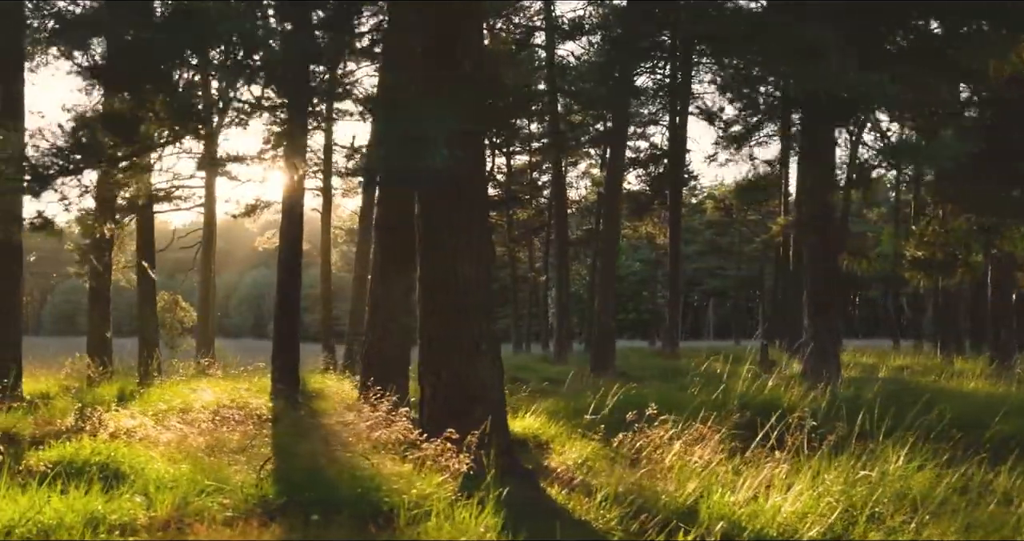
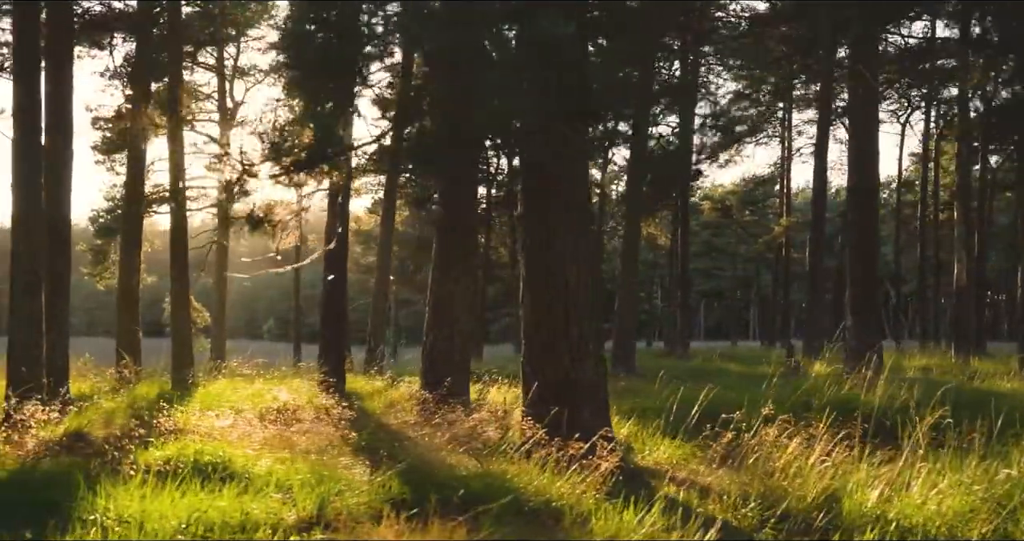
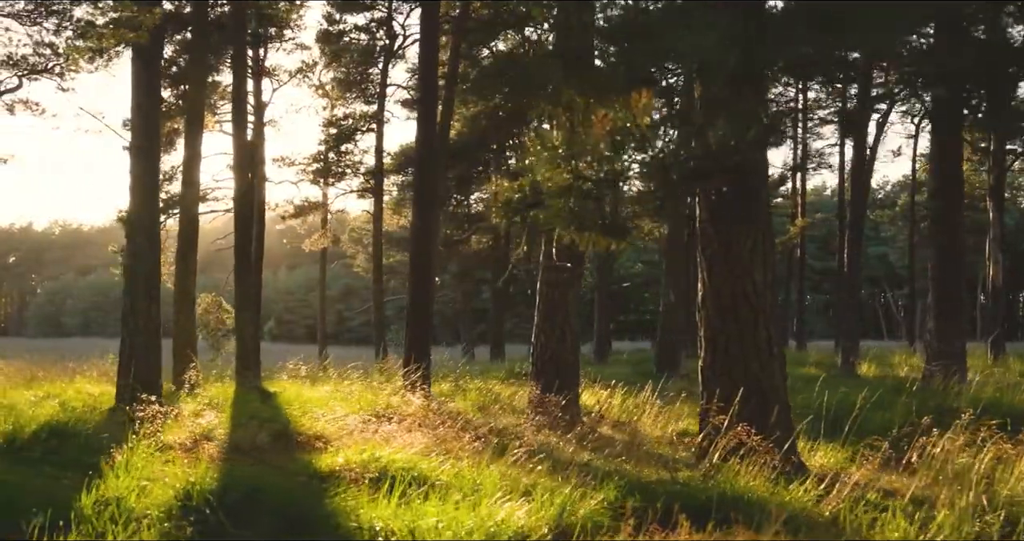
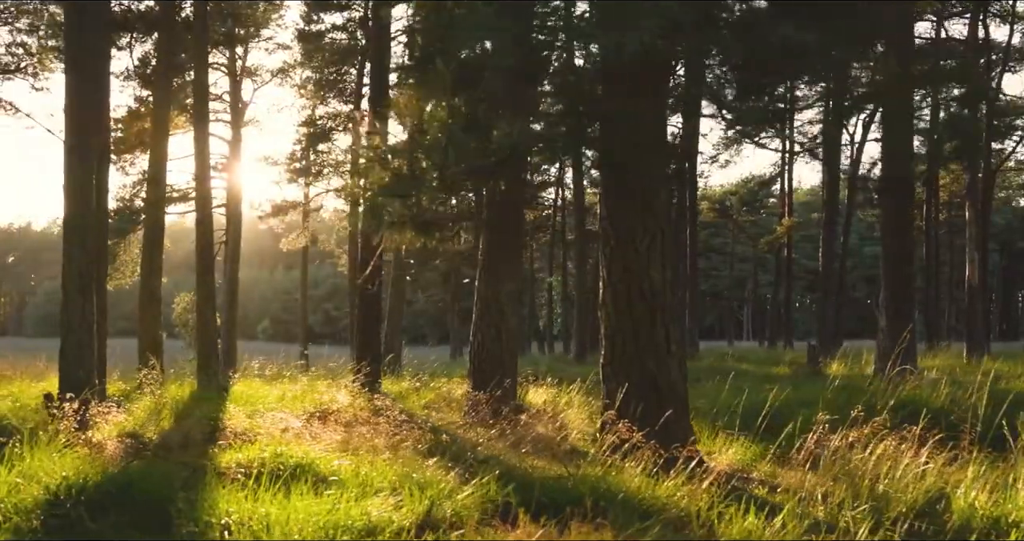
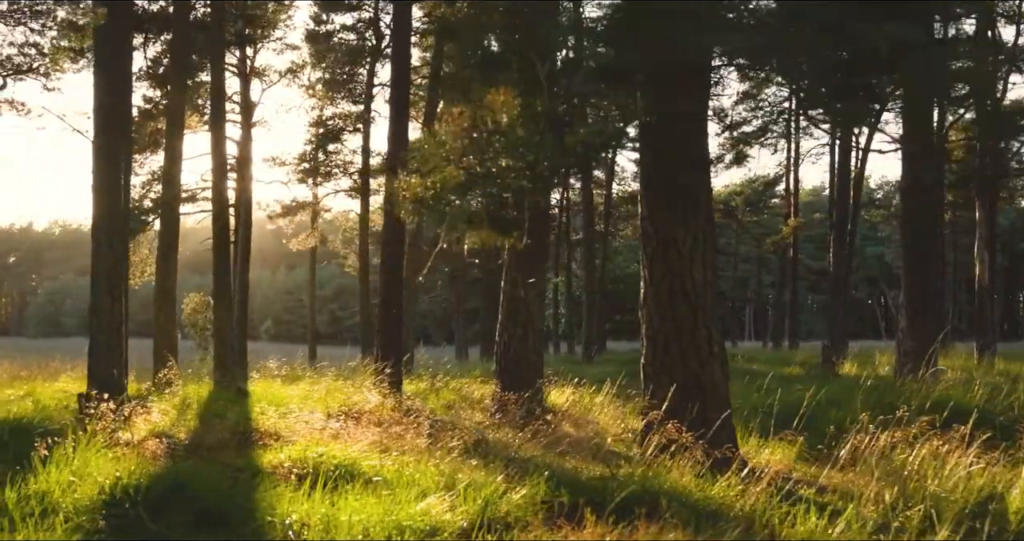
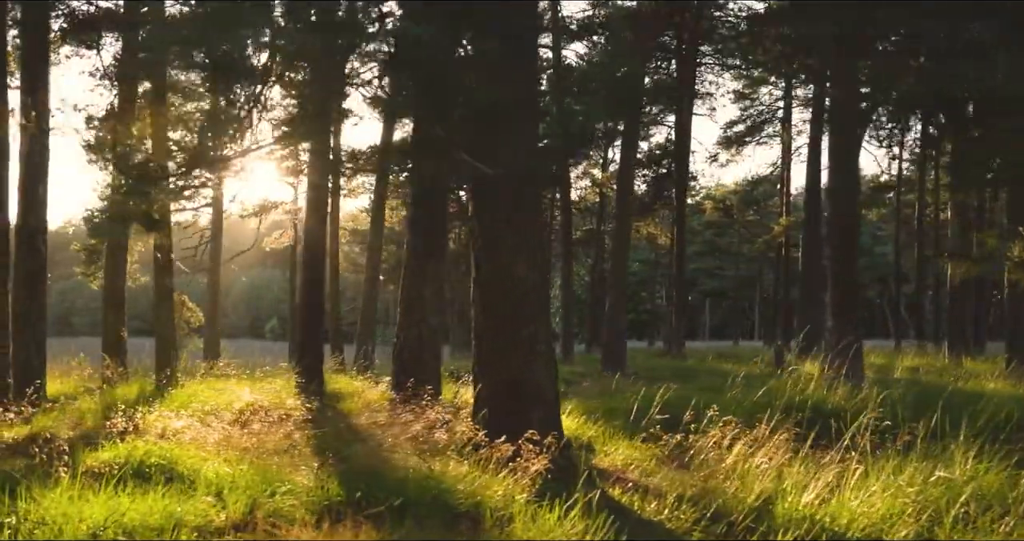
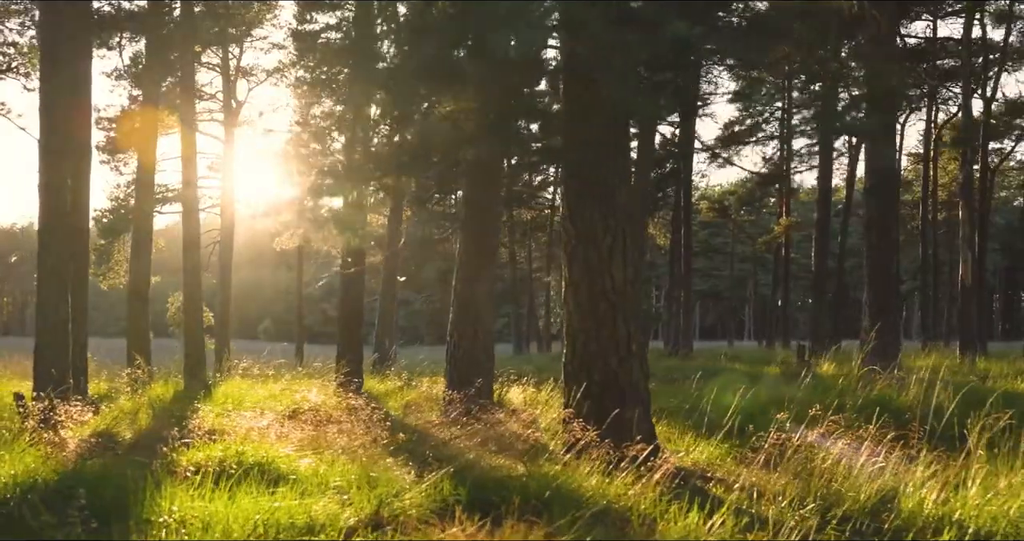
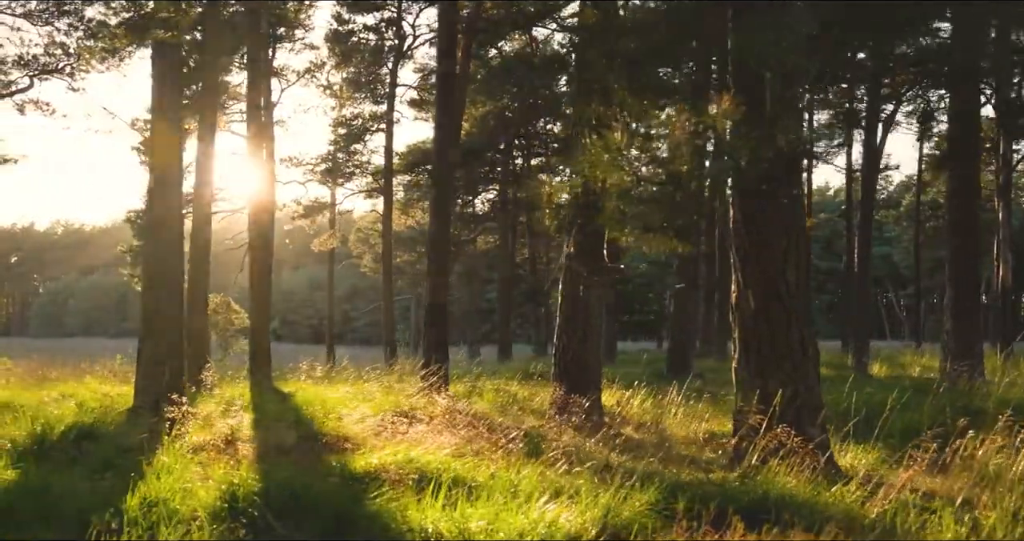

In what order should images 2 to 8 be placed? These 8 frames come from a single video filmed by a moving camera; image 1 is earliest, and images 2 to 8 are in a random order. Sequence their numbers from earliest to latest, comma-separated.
6, 2, 7, 4, 5, 3, 8
